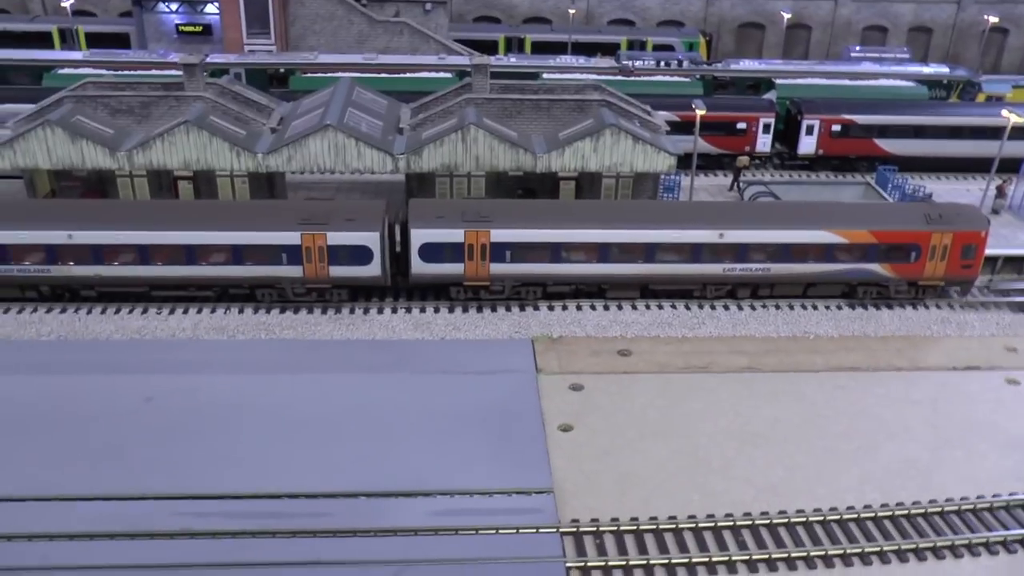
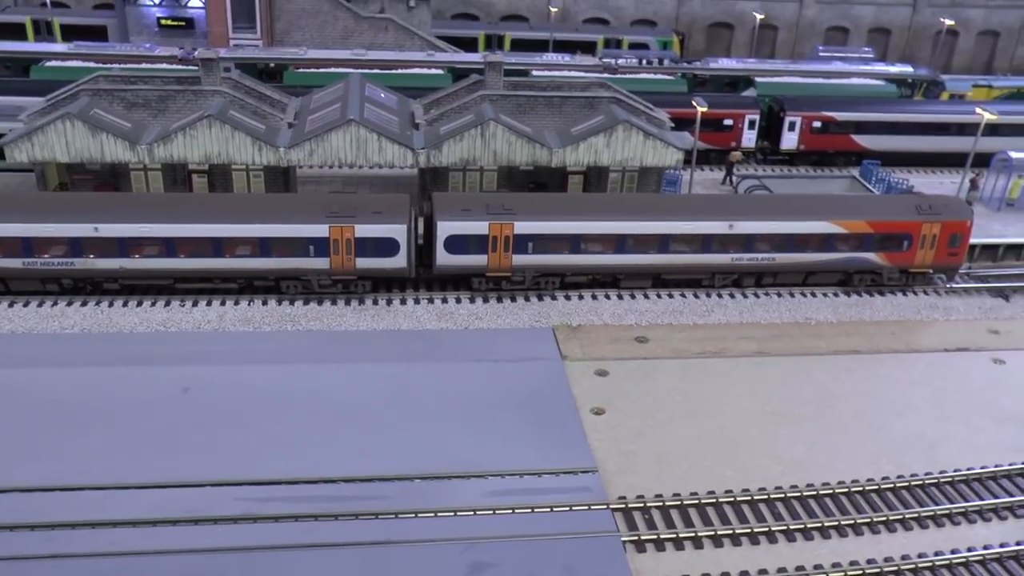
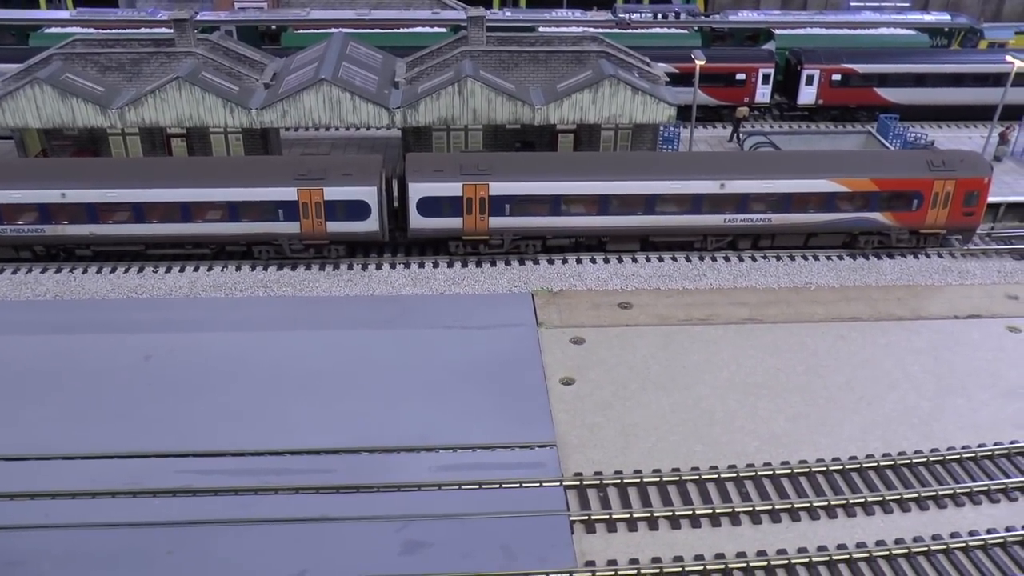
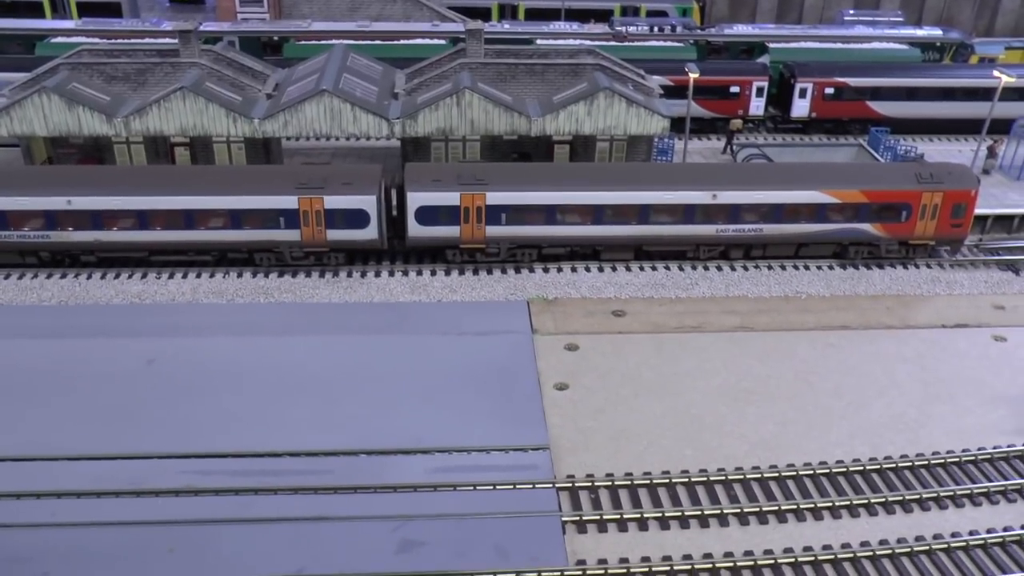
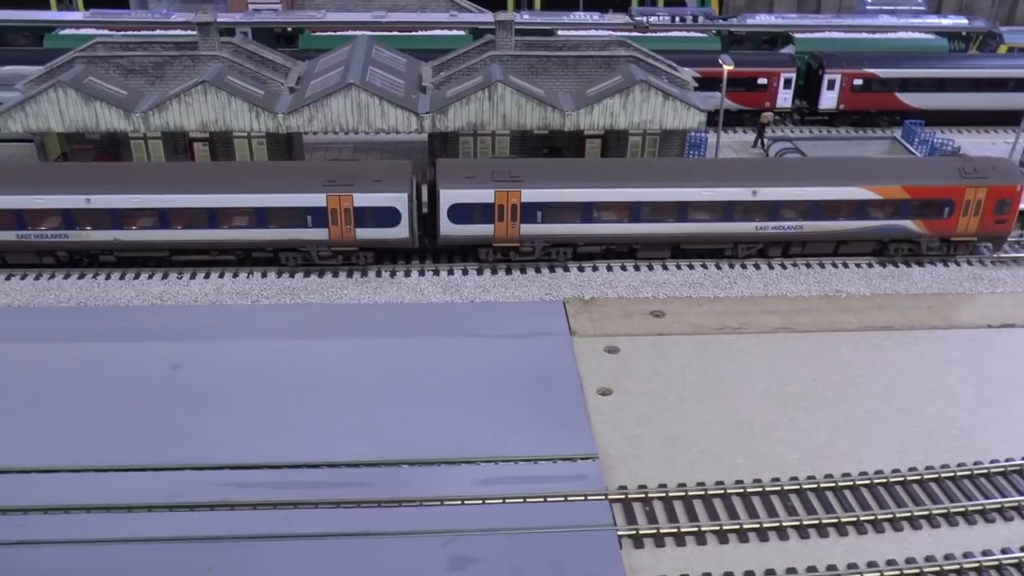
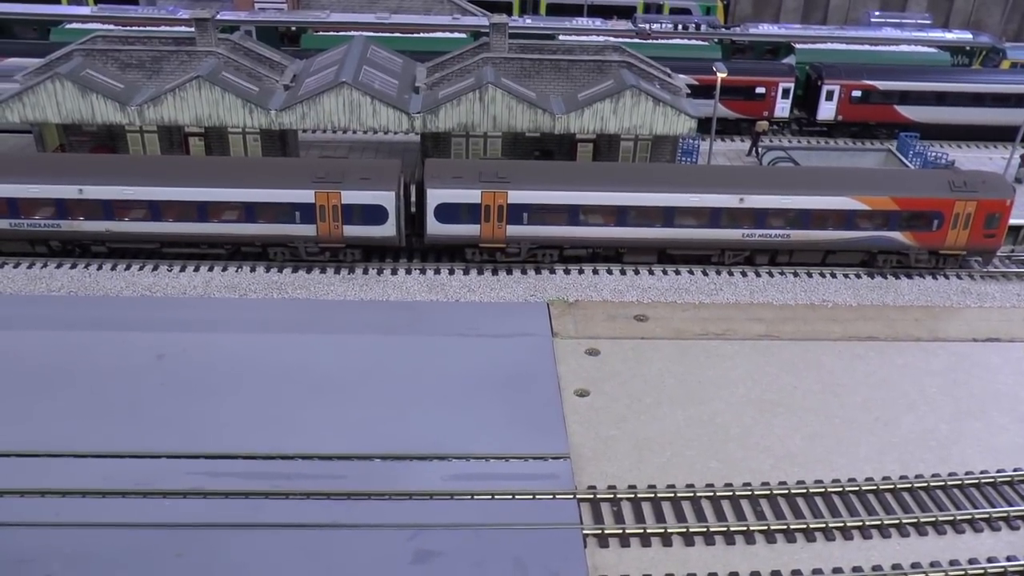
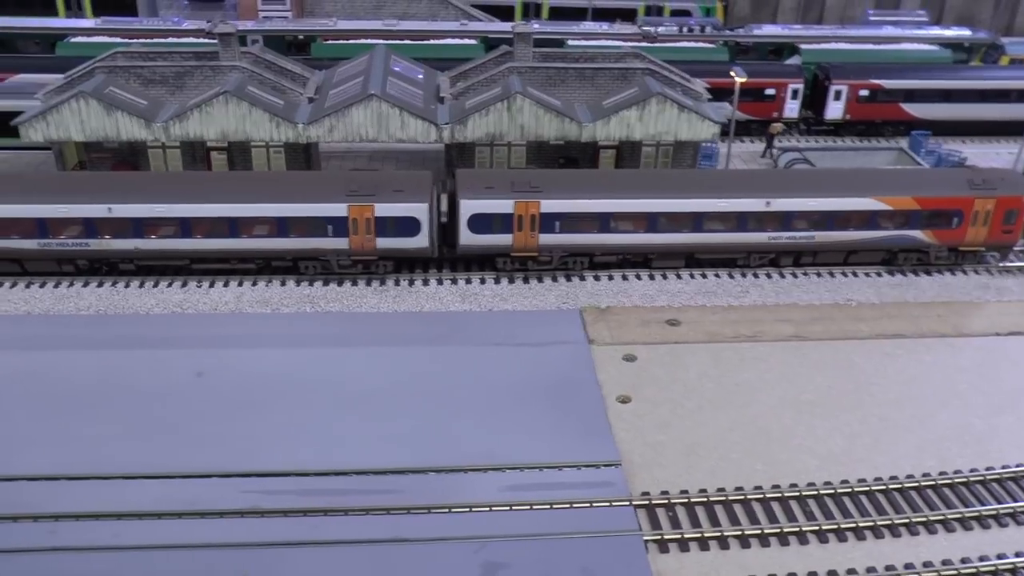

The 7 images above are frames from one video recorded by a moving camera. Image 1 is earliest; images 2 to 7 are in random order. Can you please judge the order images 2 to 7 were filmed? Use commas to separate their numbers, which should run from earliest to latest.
4, 6, 3, 5, 7, 2
